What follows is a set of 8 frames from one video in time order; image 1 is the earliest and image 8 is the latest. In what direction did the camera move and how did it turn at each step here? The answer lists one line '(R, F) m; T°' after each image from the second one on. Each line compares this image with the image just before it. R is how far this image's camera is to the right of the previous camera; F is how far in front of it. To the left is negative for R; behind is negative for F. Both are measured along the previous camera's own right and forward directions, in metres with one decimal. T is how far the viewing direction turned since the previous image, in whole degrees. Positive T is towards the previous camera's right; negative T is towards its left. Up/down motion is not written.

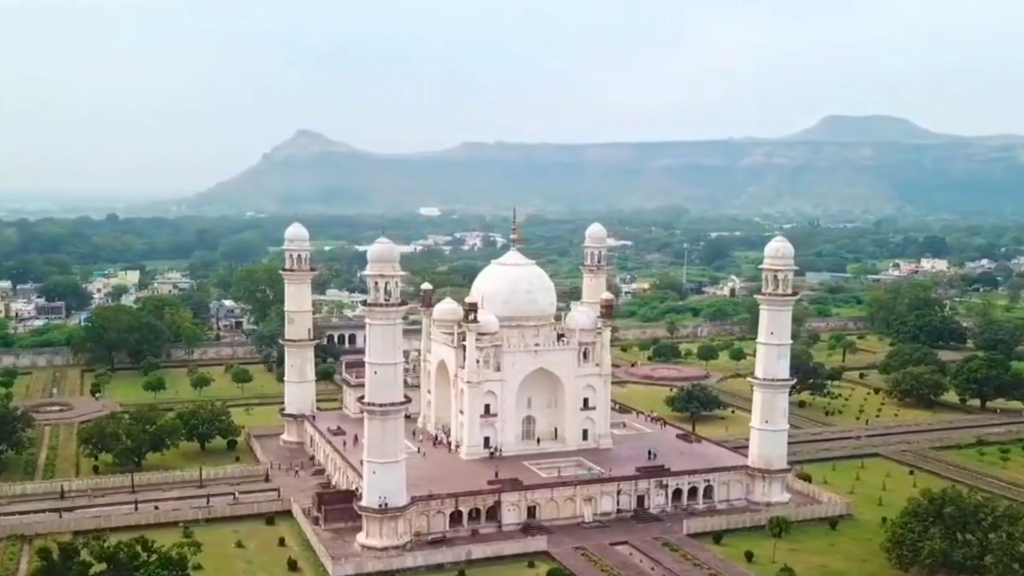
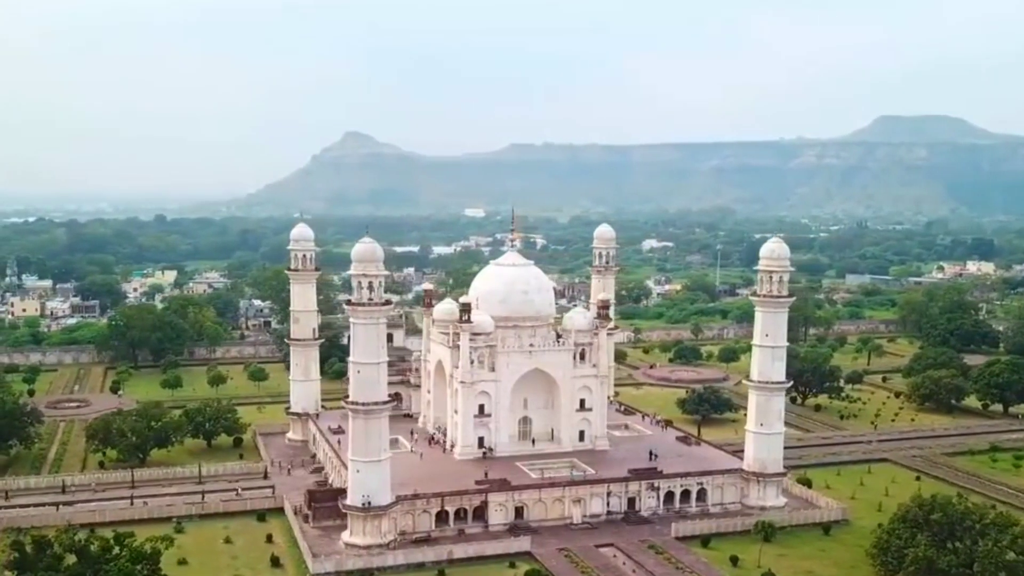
(+2.1, +0.1) m; -3°
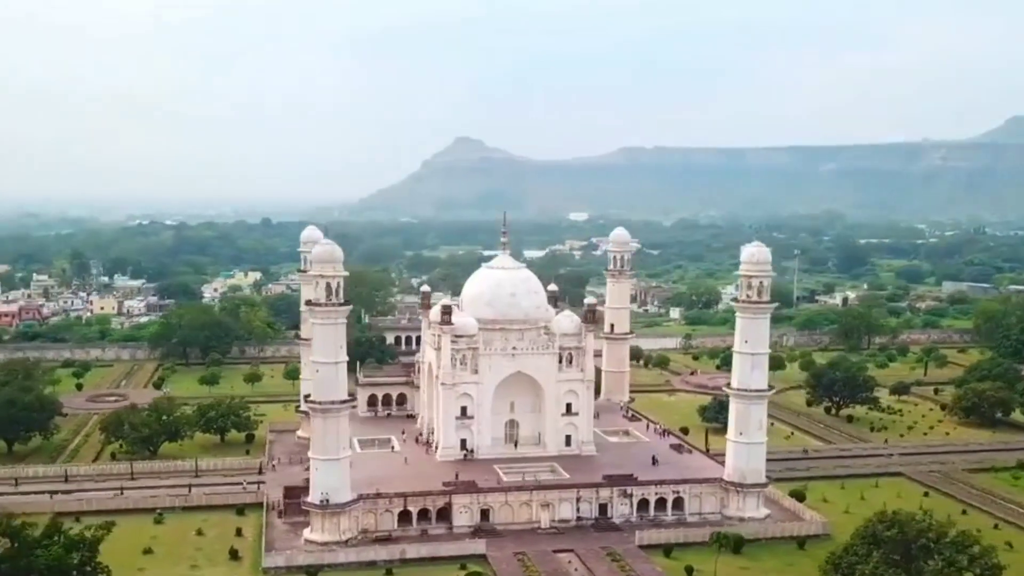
(+5.1, +0.3) m; -6°
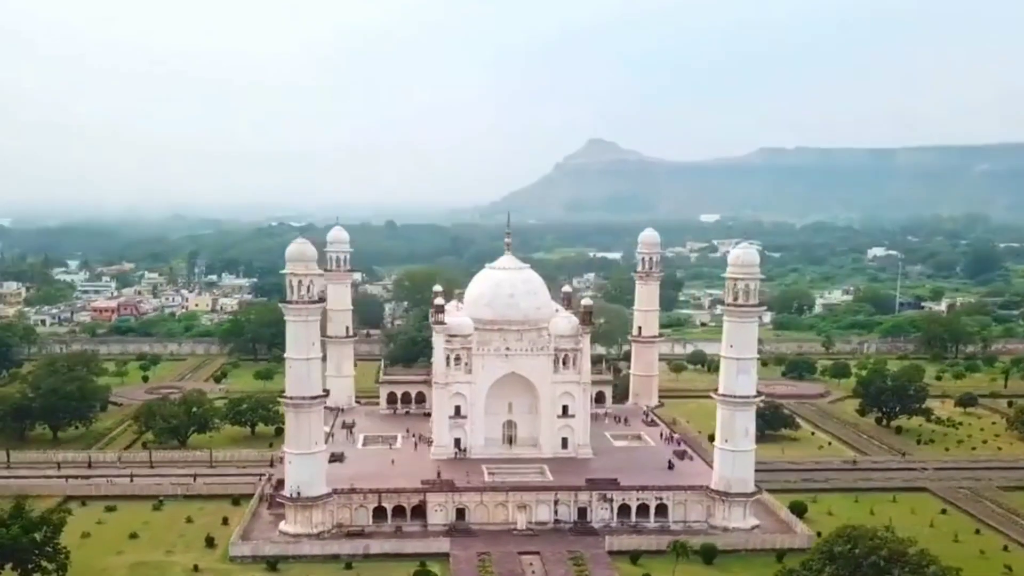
(+5.5, +0.4) m; -7°
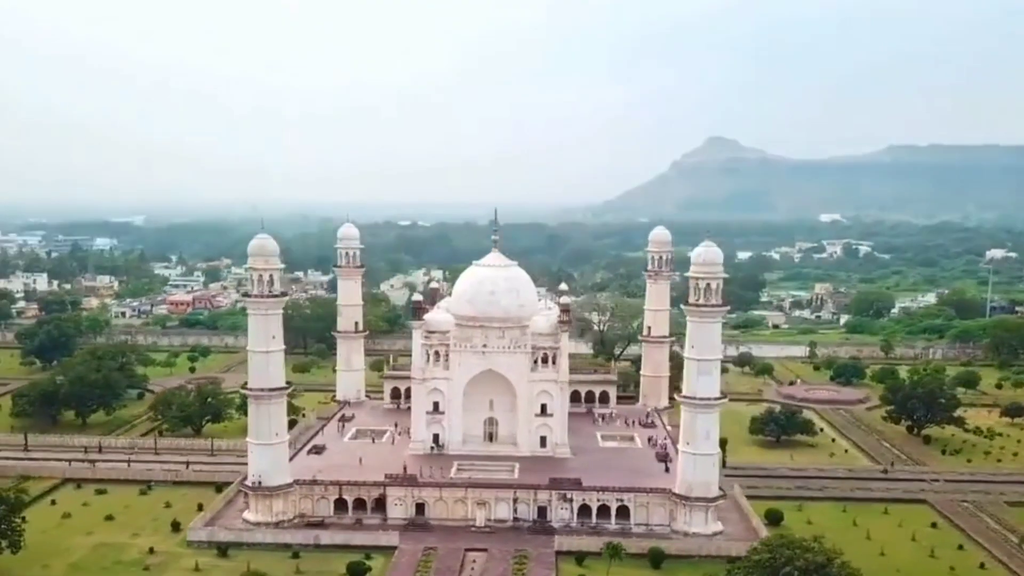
(+5.6, +0.4) m; -6°
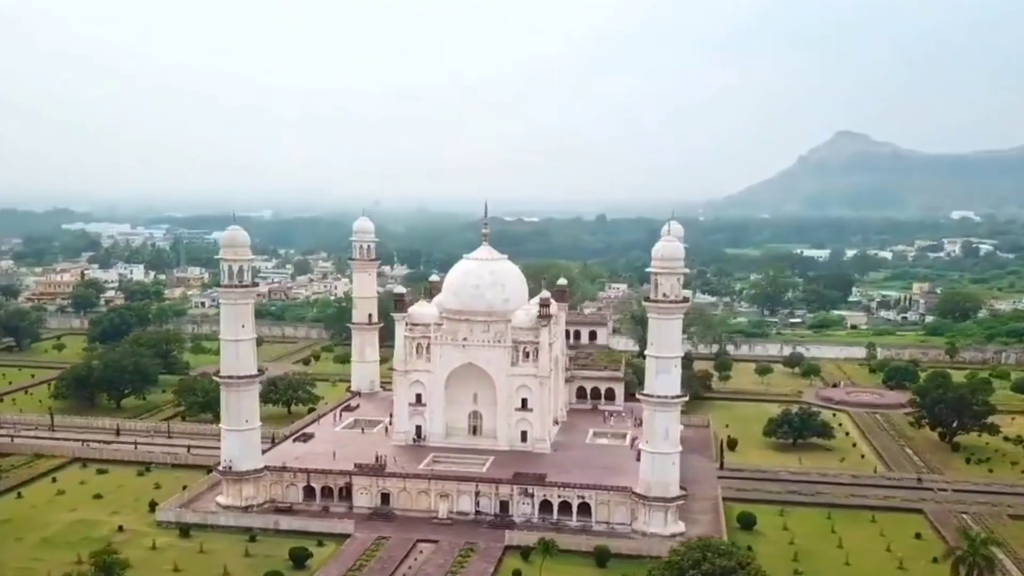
(+5.6, +0.4) m; -7°
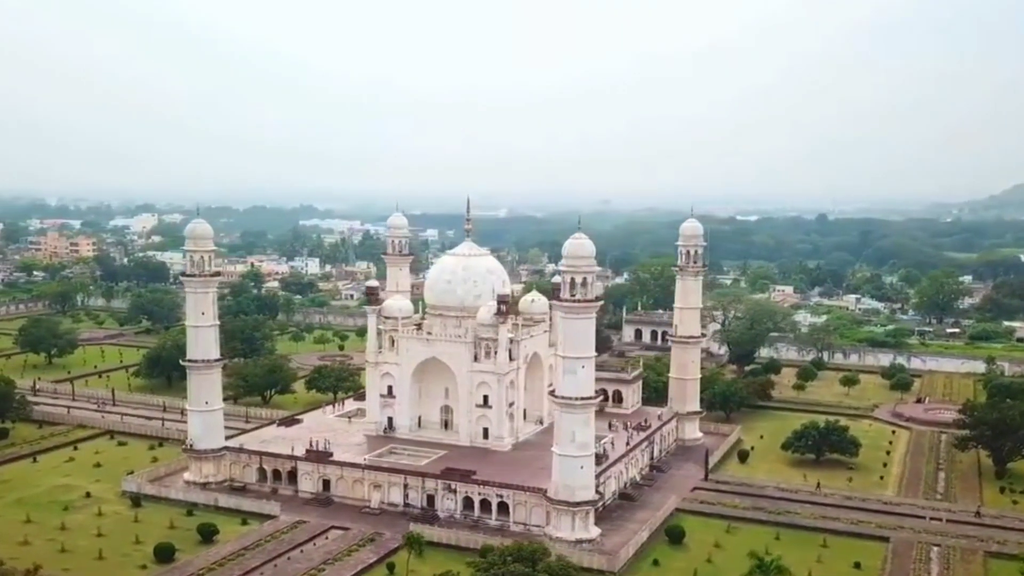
(+10.8, +1.4) m; -13°
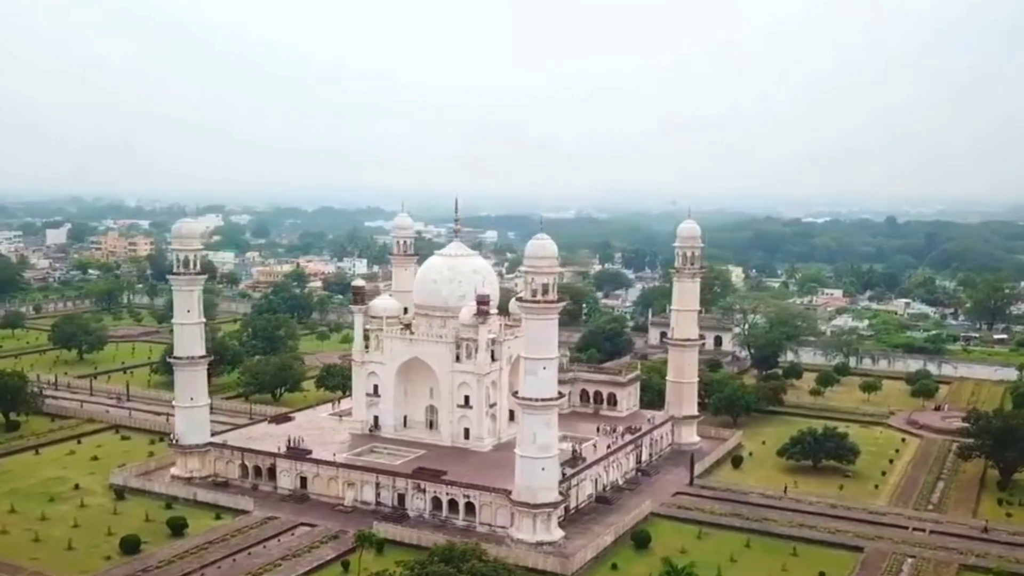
(+3.6, +0.1) m; -4°
